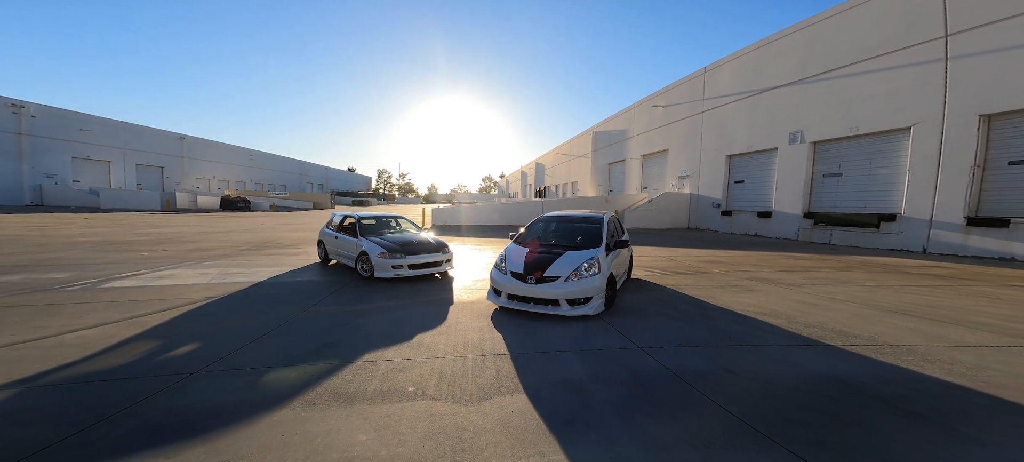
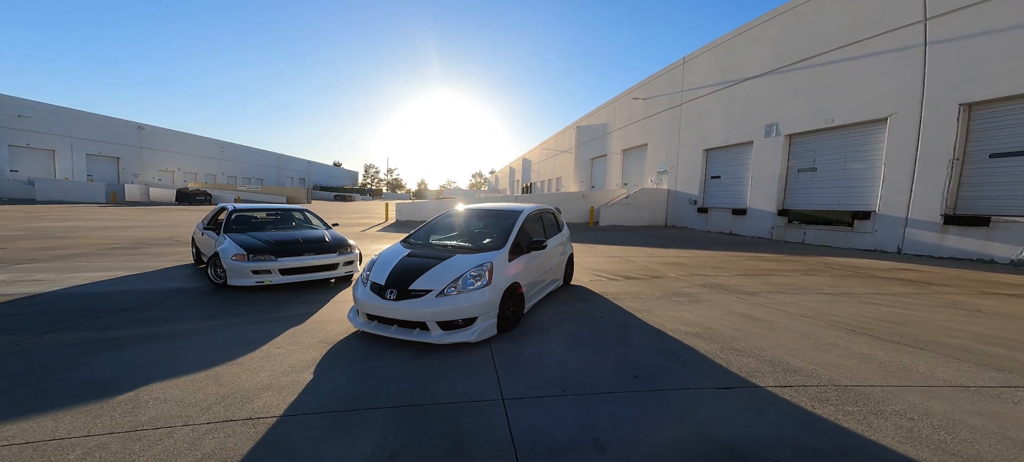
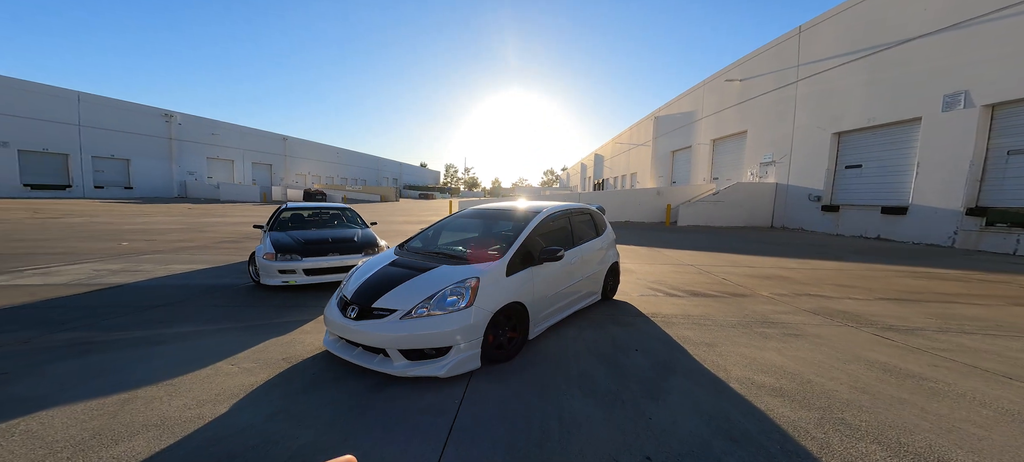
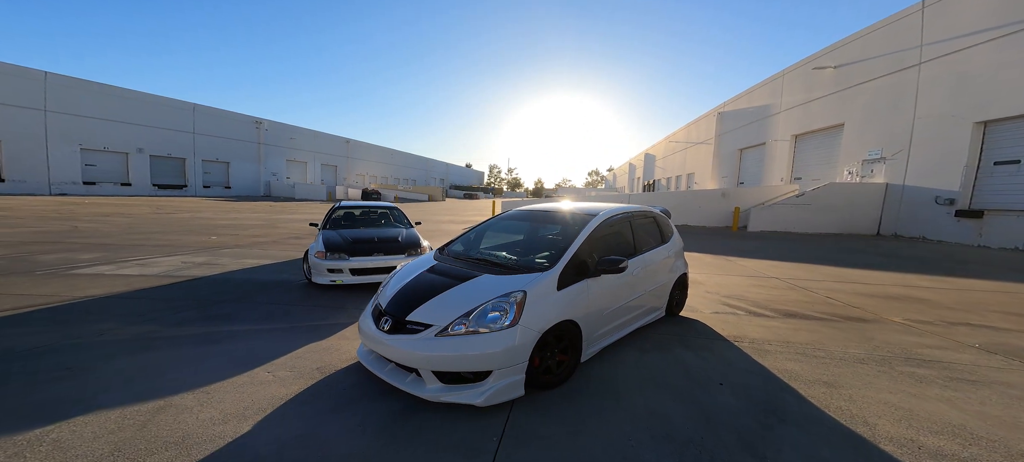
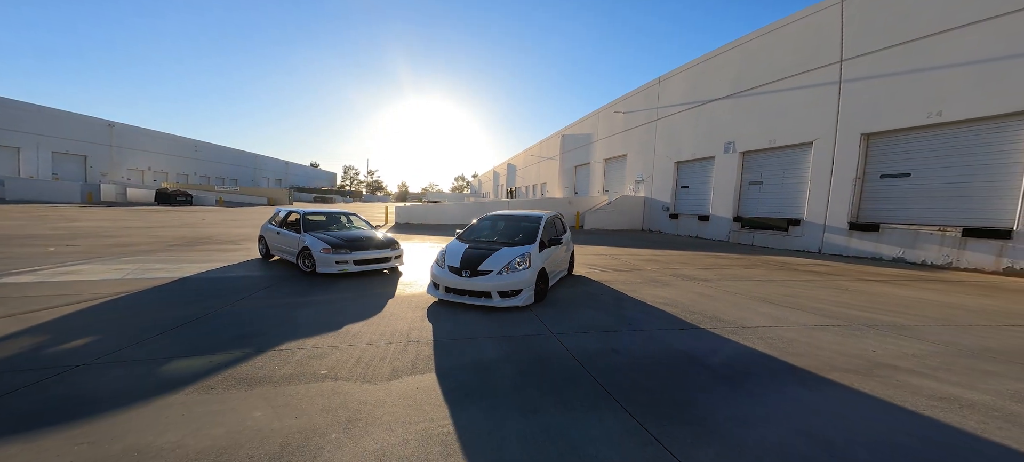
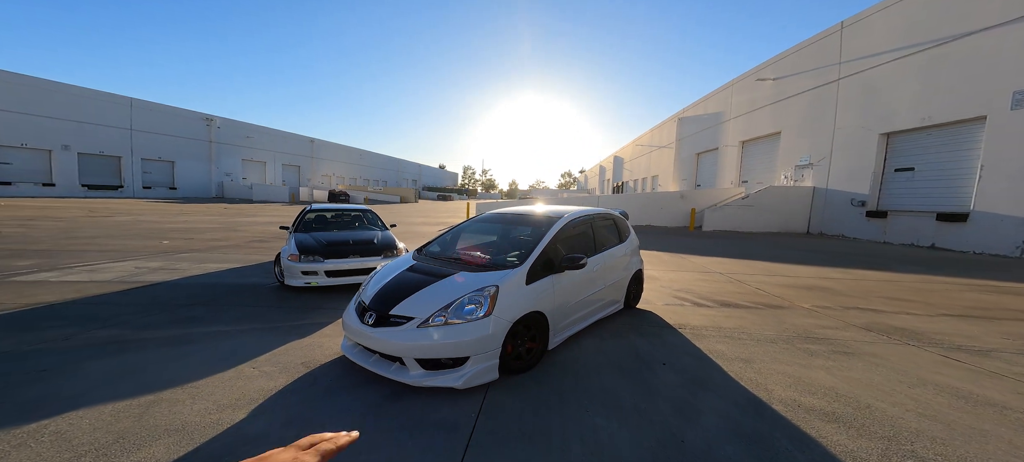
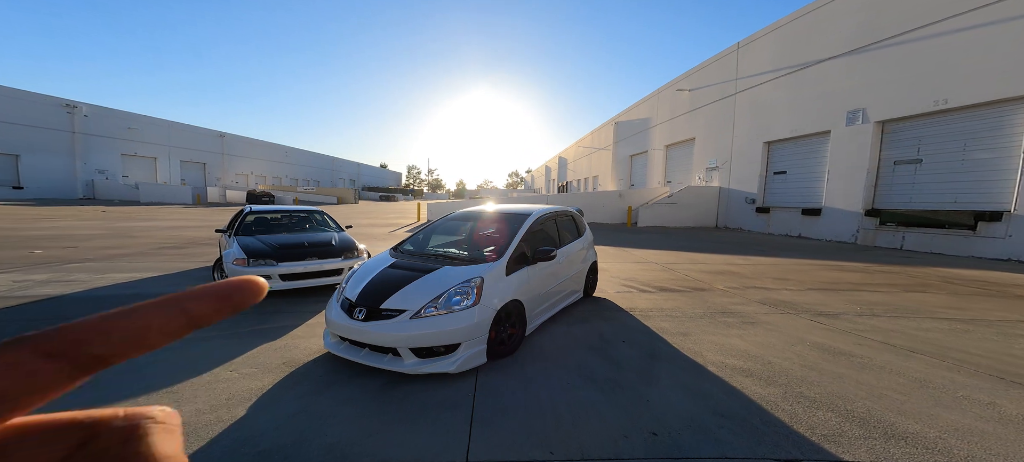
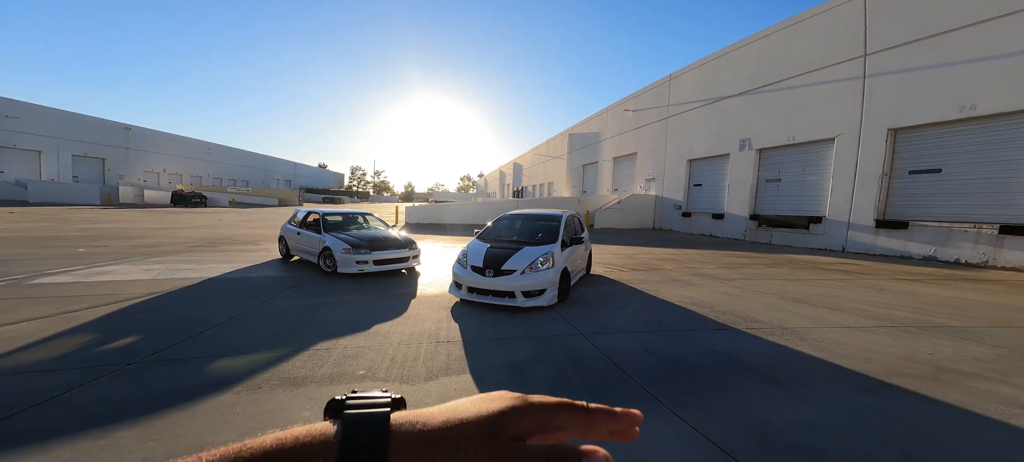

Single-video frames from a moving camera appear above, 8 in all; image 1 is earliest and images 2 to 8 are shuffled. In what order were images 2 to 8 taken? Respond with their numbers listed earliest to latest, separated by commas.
8, 5, 2, 7, 3, 6, 4
